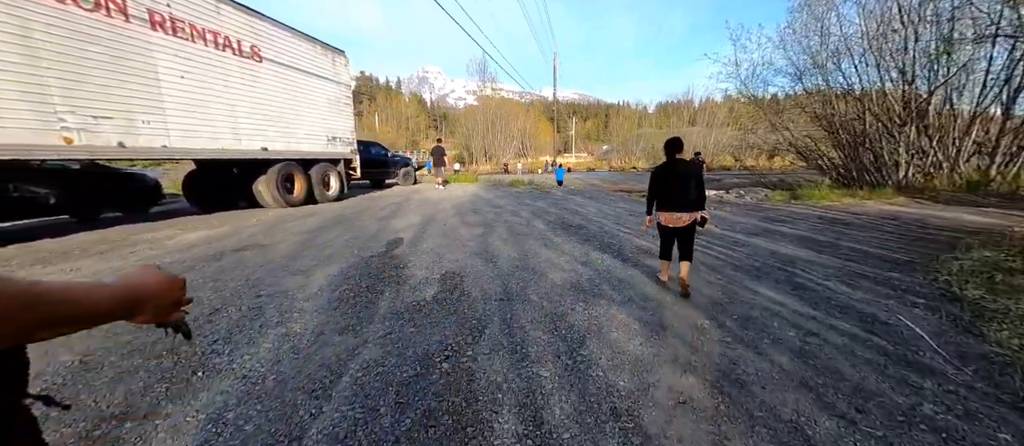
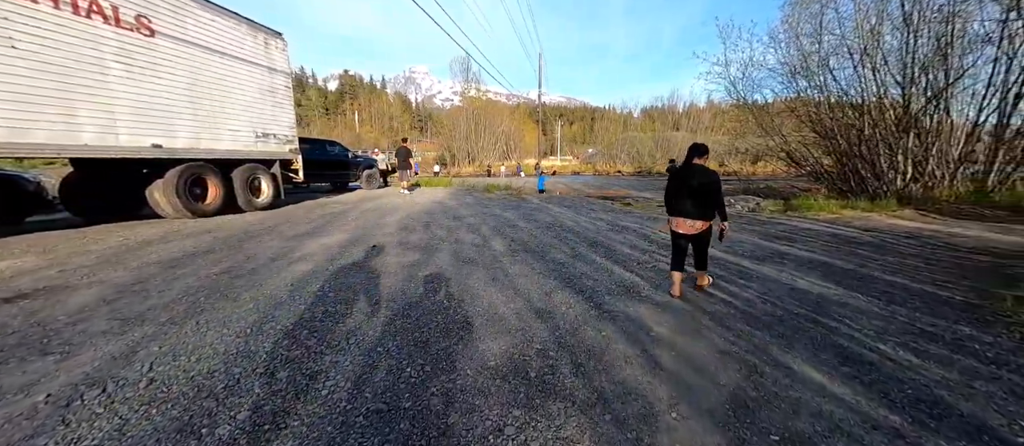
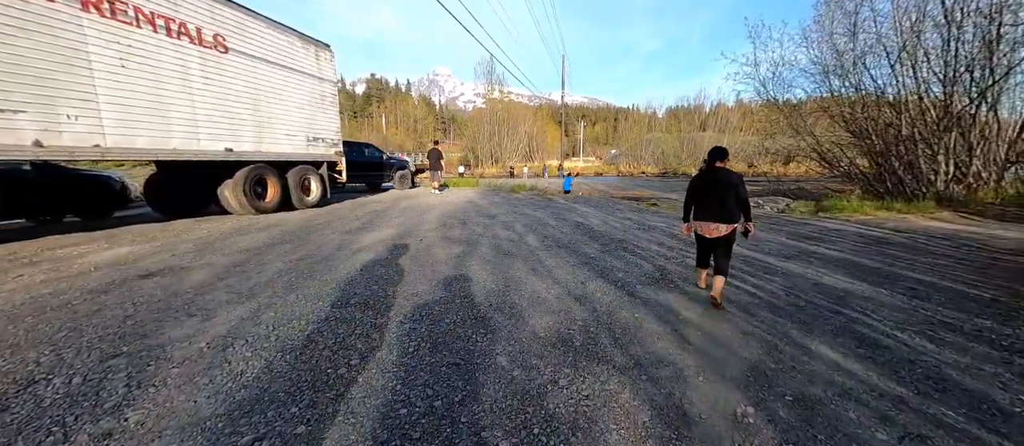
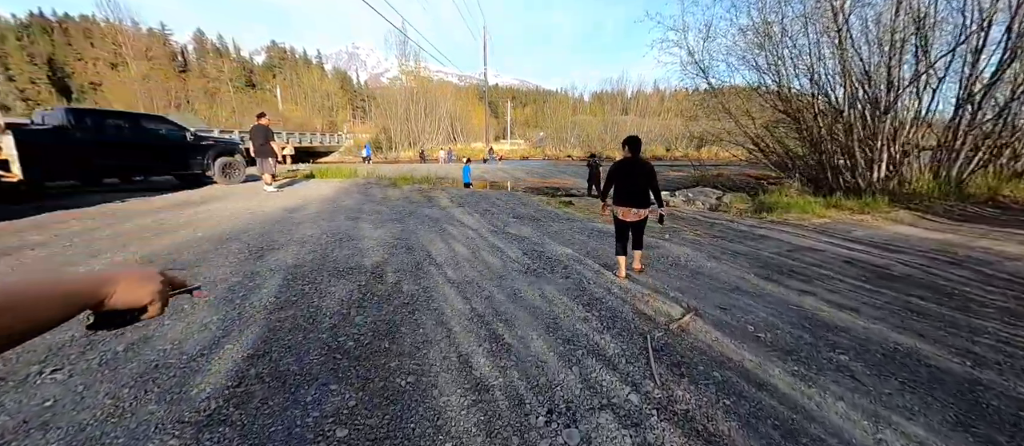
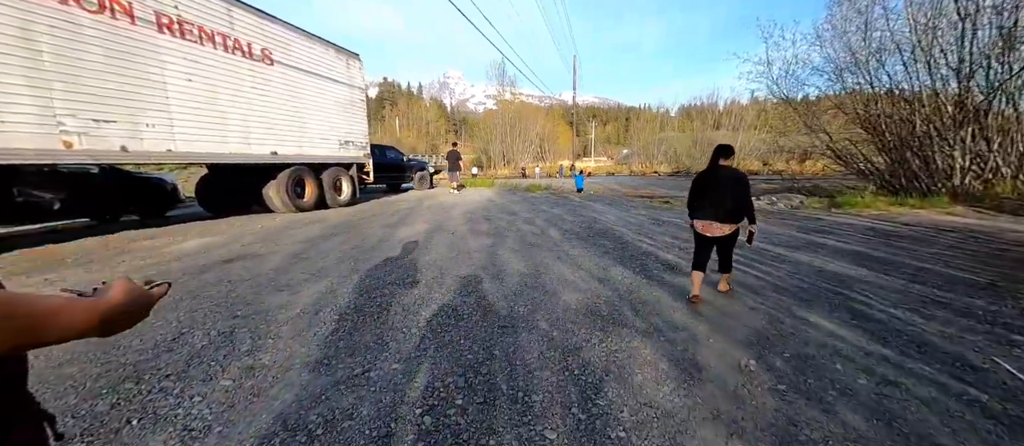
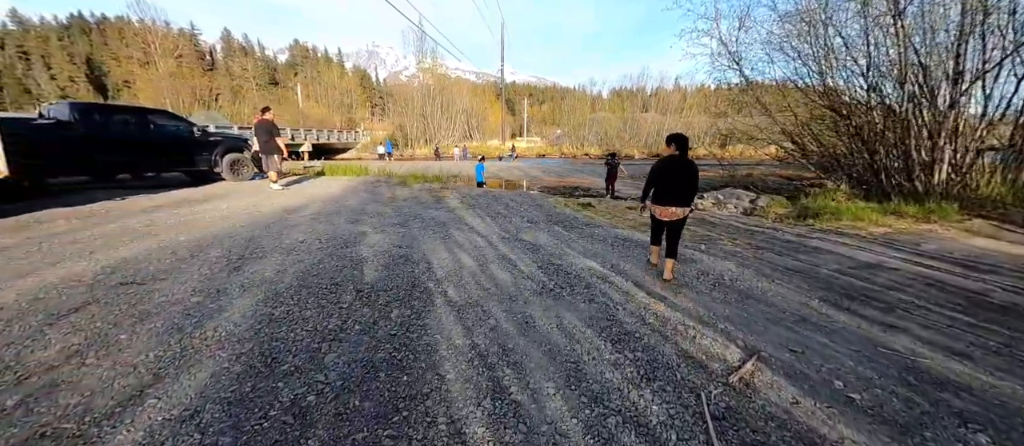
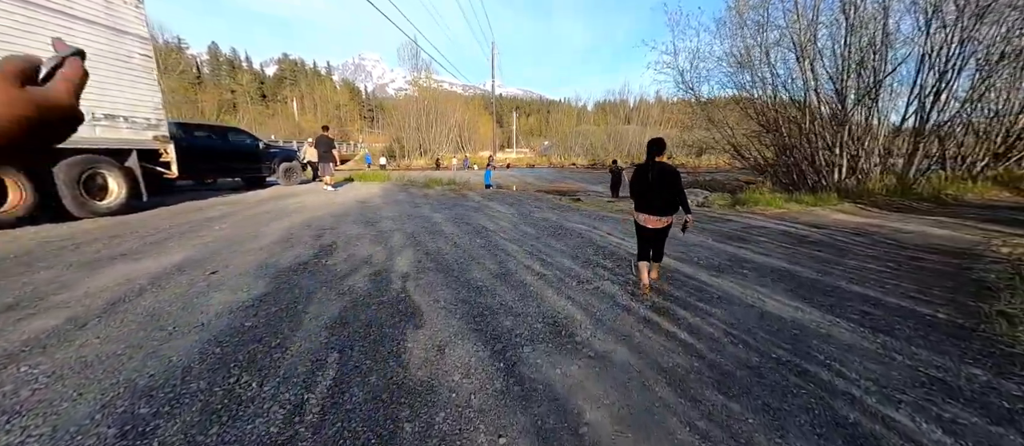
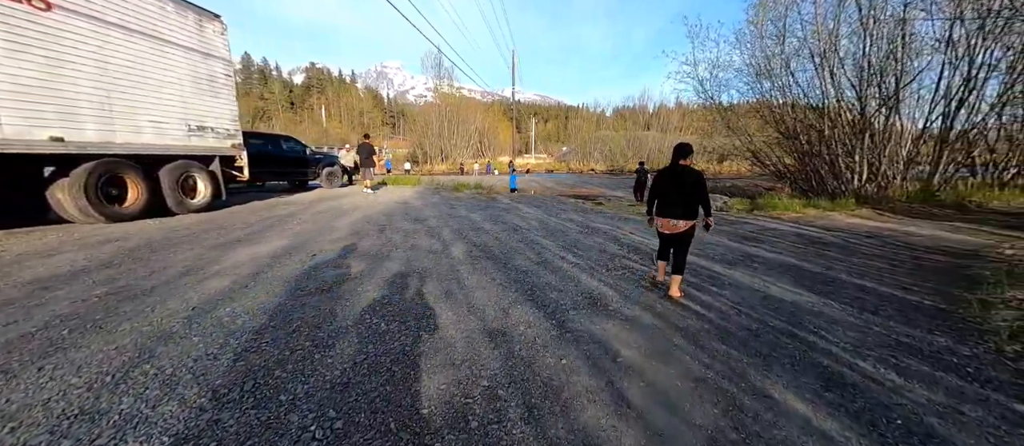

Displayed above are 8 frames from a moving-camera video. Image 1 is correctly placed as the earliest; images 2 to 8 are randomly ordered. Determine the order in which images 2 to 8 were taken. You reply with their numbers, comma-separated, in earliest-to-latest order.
5, 3, 2, 8, 7, 4, 6
